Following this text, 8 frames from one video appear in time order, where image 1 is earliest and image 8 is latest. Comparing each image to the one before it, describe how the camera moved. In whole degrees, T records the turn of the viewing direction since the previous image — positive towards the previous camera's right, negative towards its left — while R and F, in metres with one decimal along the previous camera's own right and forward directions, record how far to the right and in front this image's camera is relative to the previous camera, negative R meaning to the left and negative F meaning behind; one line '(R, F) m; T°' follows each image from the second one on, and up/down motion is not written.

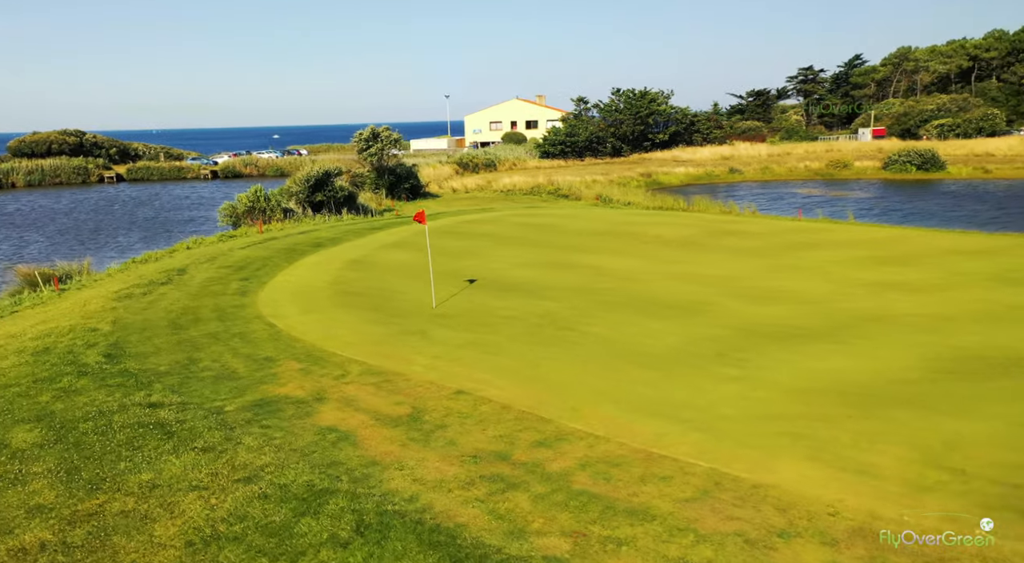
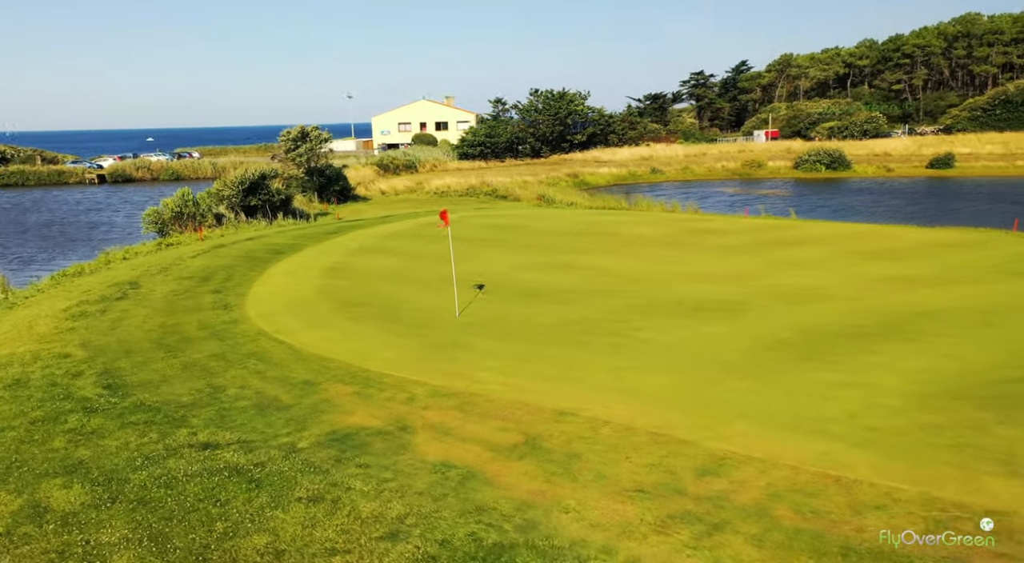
(-1.7, +0.9) m; +6°
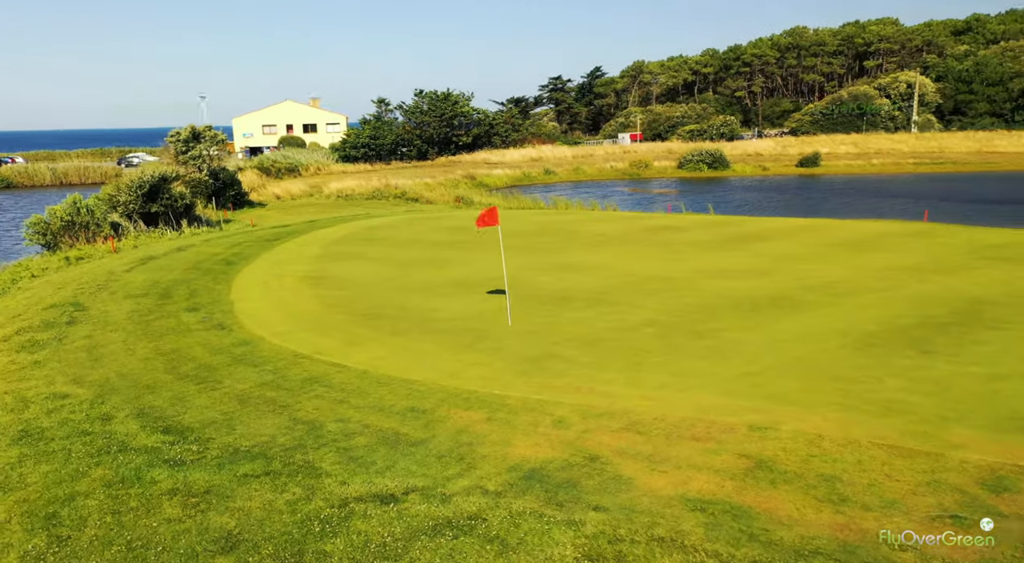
(-2.5, +1.0) m; +9°
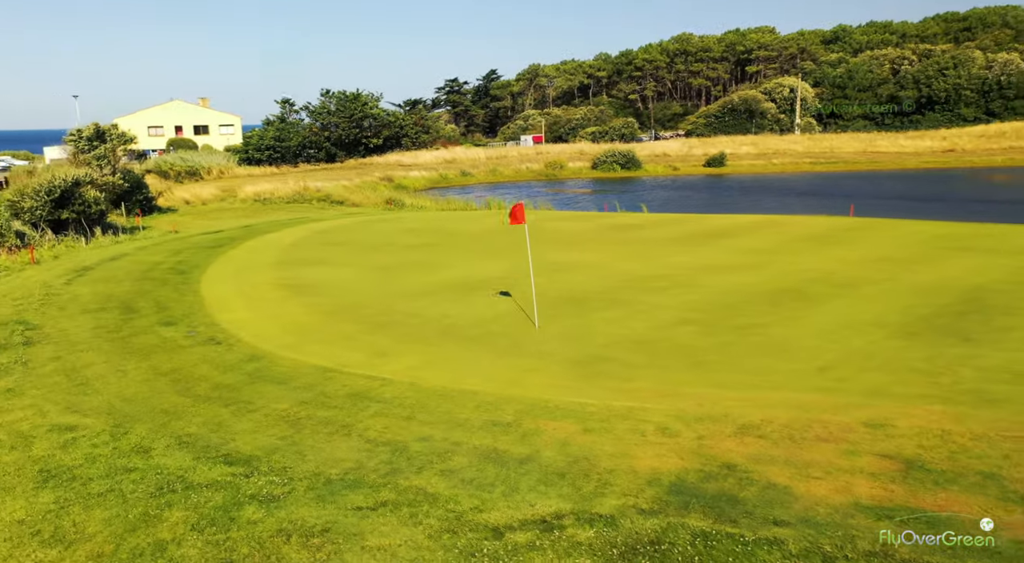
(-1.6, +0.5) m; +7°
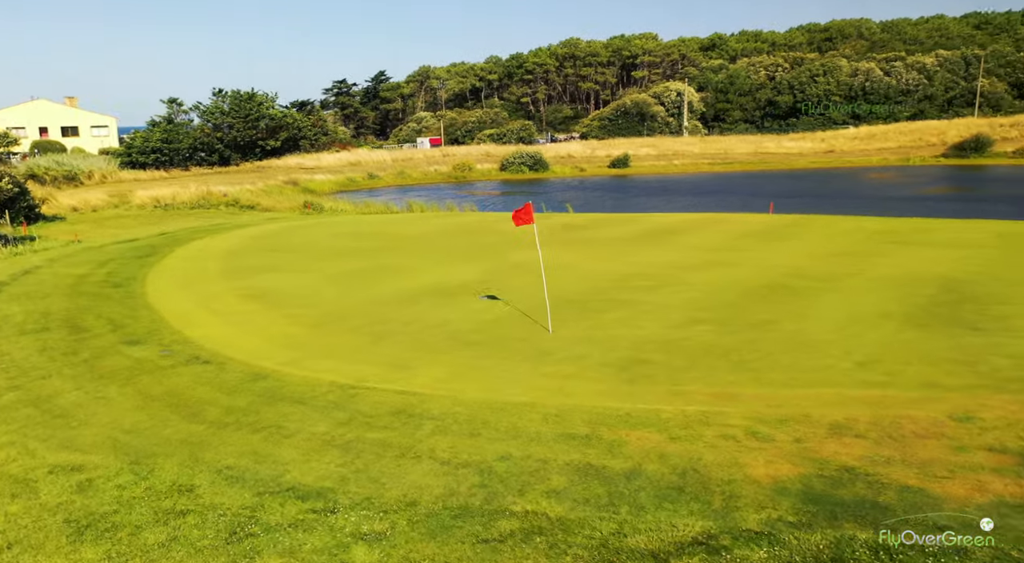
(-1.5, +0.5) m; +7°
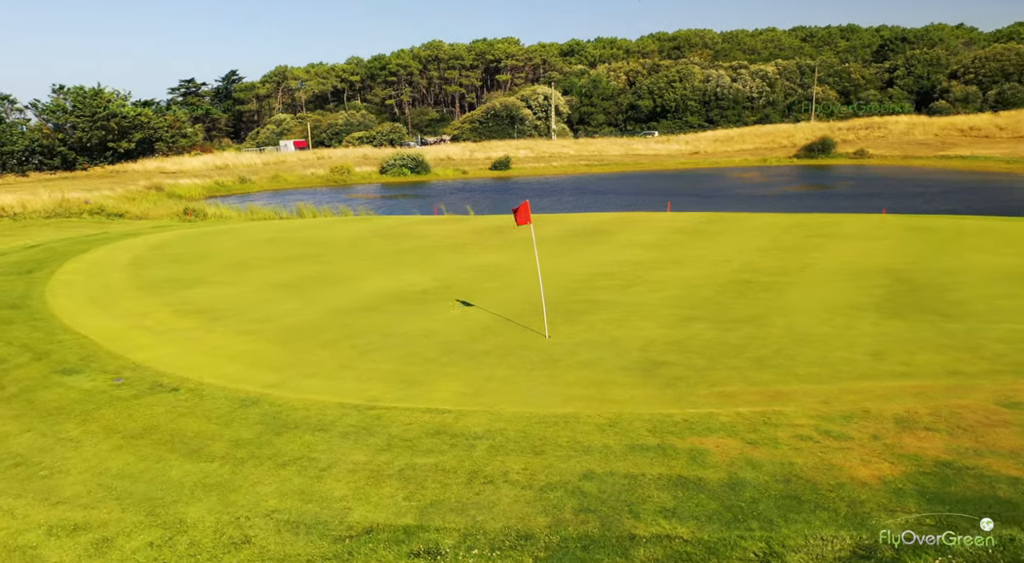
(-1.5, +0.6) m; +9°
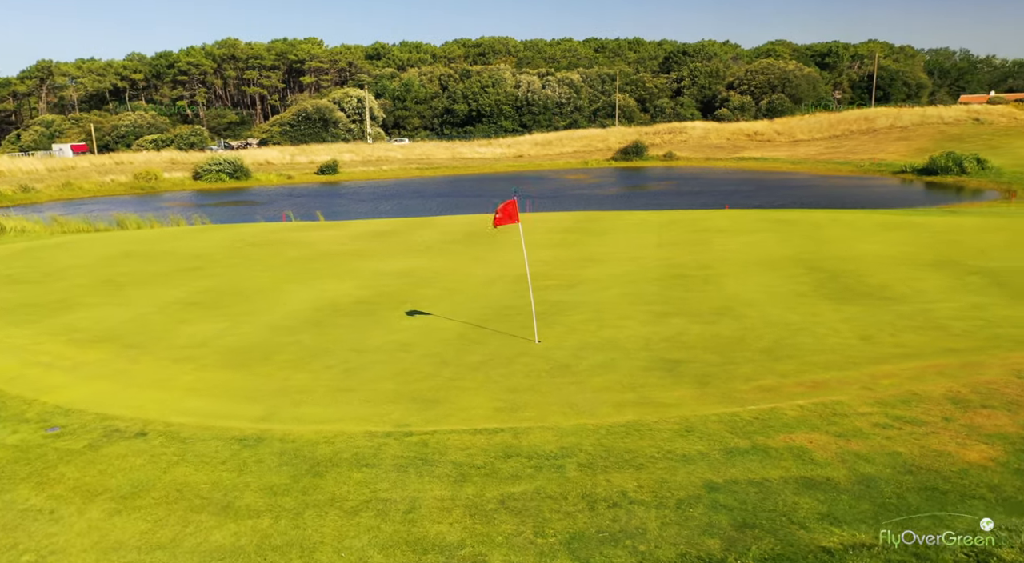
(-2.0, +0.8) m; +13°
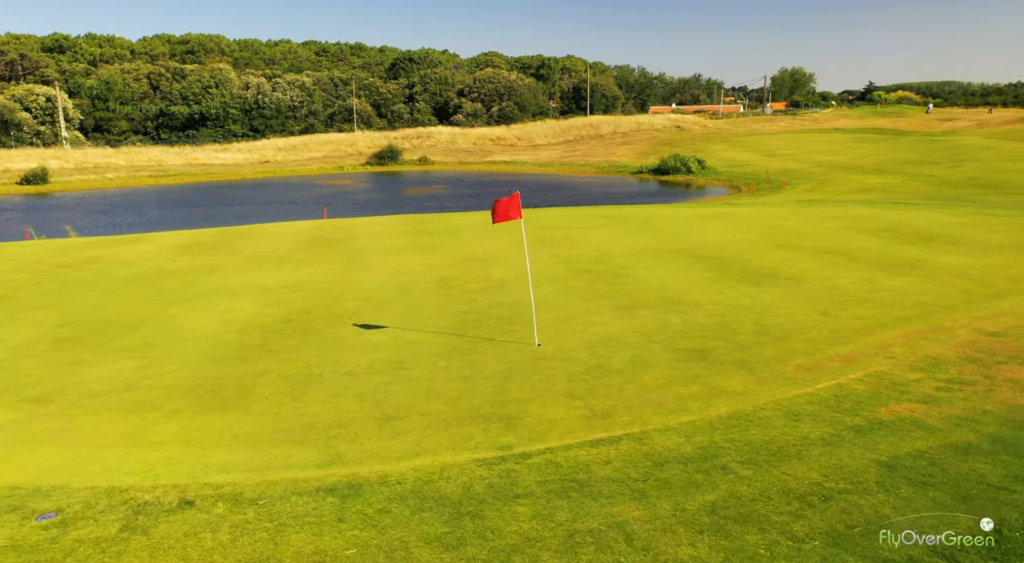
(-2.9, +0.9) m; +18°
